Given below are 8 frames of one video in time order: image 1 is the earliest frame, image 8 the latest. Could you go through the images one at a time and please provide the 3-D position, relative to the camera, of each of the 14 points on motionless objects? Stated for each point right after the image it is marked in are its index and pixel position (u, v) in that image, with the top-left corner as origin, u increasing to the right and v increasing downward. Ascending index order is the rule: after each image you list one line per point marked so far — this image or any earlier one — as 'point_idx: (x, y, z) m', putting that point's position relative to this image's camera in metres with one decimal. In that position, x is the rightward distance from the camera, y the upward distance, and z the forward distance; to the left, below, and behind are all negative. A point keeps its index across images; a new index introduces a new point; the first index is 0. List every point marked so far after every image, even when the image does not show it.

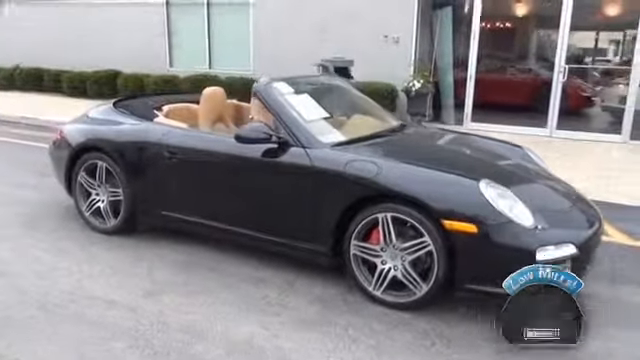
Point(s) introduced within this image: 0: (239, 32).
0: (-2.2, +3.8, +13.1) m
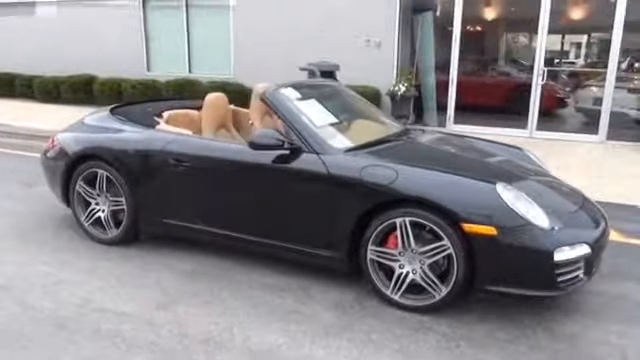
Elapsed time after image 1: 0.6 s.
0: (-2.7, +3.7, +13.0) m
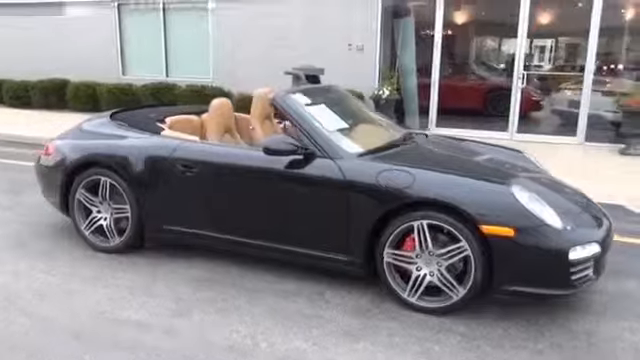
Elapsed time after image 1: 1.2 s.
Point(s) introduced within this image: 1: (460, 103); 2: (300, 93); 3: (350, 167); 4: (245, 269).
0: (-3.1, +3.6, +12.8) m
1: (+3.0, +1.7, +10.9) m
2: (-0.2, +0.7, +4.1) m
3: (+0.2, +0.1, +3.6) m
4: (-0.6, -0.7, +4.1) m
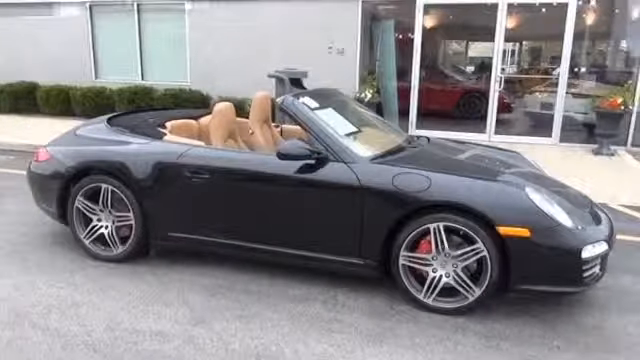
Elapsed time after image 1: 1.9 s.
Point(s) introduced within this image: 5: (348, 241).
0: (-3.7, +3.4, +12.6) m
1: (+2.6, +1.6, +11.1) m
2: (-0.1, +0.7, +4.1) m
3: (+0.3, +0.1, +3.6) m
4: (-0.5, -0.7, +4.1) m
5: (+0.2, -0.4, +3.7) m
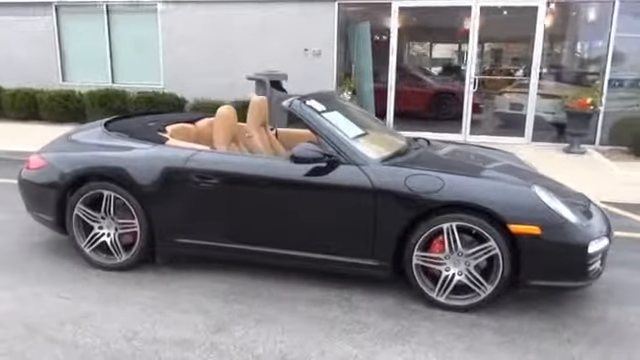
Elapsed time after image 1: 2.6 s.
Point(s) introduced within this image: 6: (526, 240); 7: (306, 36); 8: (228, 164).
0: (-4.3, +3.3, +12.4) m
1: (+2.1, +1.6, +11.3) m
2: (-0.1, +0.6, +4.2) m
3: (+0.4, +0.1, +3.7) m
4: (-0.4, -0.8, +4.0) m
5: (+0.3, -0.5, +3.7) m
6: (+1.4, -0.4, +3.4) m
7: (-0.3, +3.2, +11.3) m
8: (-0.7, +0.1, +3.9) m
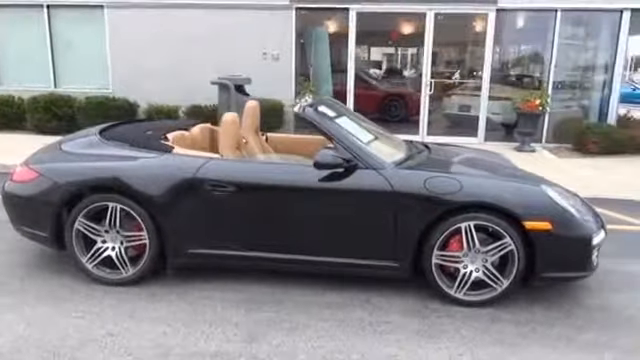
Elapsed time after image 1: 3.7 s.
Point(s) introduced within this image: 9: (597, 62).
0: (-5.3, +3.1, +11.8) m
1: (+1.2, +1.6, +11.5) m
2: (0.0, +0.6, +4.2) m
3: (+0.5, 0.0, +3.8) m
4: (-0.3, -0.8, +4.0) m
5: (+0.4, -0.5, +3.8) m
6: (+1.6, -0.4, +3.6) m
7: (-1.2, +3.1, +11.2) m
8: (-0.6, +0.1, +3.9) m
9: (+5.9, +2.5, +10.8) m
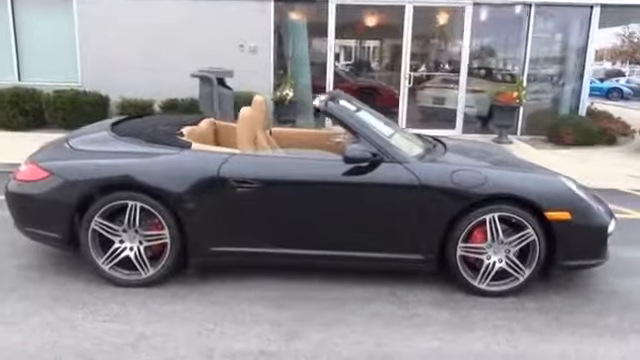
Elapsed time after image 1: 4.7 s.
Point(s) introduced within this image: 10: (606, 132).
0: (-5.8, +3.2, +11.3) m
1: (+0.8, +1.8, +11.6) m
2: (+0.2, +0.7, +4.2) m
3: (+0.7, +0.1, +3.8) m
4: (-0.1, -0.8, +4.0) m
5: (+0.6, -0.4, +3.8) m
6: (+1.8, -0.3, +3.8) m
7: (-1.7, +3.2, +11.1) m
8: (-0.4, +0.1, +3.8) m
9: (+5.5, +2.7, +11.2) m
10: (+6.0, +1.0, +10.7) m
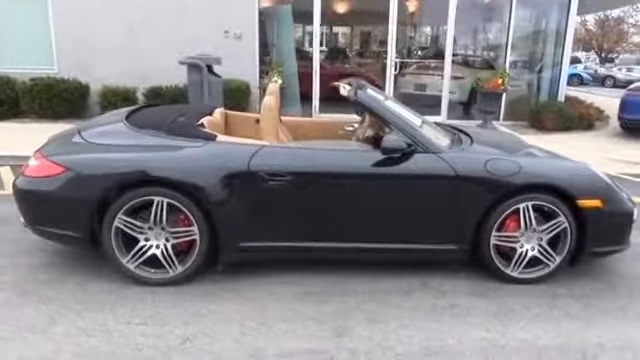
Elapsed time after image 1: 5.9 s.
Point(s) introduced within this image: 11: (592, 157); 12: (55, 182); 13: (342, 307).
0: (-6.1, +3.3, +10.7) m
1: (+0.4, +2.0, +11.5) m
2: (+0.4, +0.7, +4.1) m
3: (+1.0, +0.2, +3.8) m
4: (+0.1, -0.7, +3.9) m
5: (+0.9, -0.4, +3.8) m
6: (+2.0, -0.2, +3.8) m
7: (-2.0, +3.5, +10.8) m
8: (-0.2, +0.2, +3.7) m
9: (+5.1, +3.1, +11.4) m
10: (+5.7, +1.3, +10.9) m
11: (+4.6, +0.4, +8.7) m
12: (-1.9, 0.0, +3.7) m
13: (+0.1, -0.9, +3.5) m
